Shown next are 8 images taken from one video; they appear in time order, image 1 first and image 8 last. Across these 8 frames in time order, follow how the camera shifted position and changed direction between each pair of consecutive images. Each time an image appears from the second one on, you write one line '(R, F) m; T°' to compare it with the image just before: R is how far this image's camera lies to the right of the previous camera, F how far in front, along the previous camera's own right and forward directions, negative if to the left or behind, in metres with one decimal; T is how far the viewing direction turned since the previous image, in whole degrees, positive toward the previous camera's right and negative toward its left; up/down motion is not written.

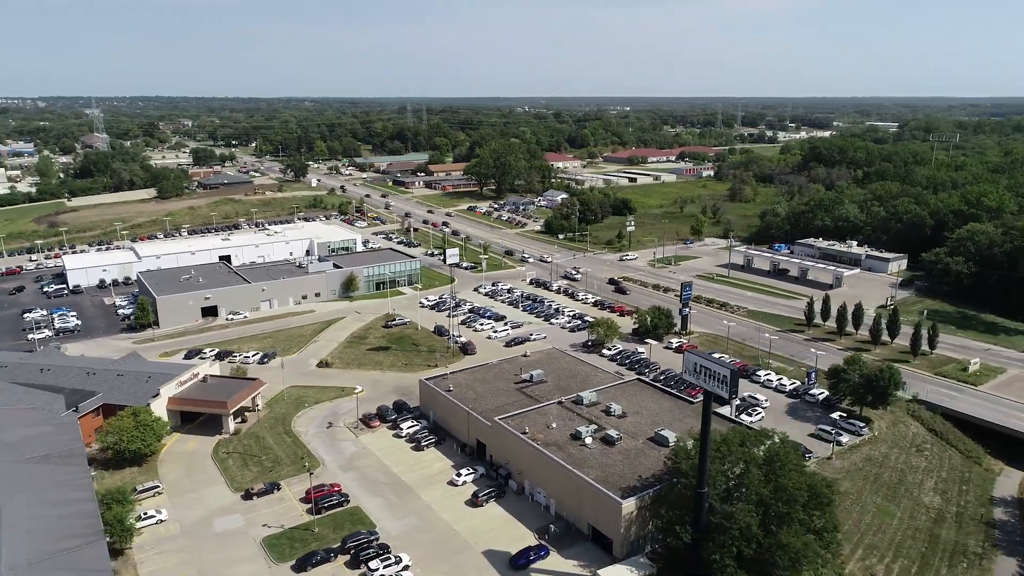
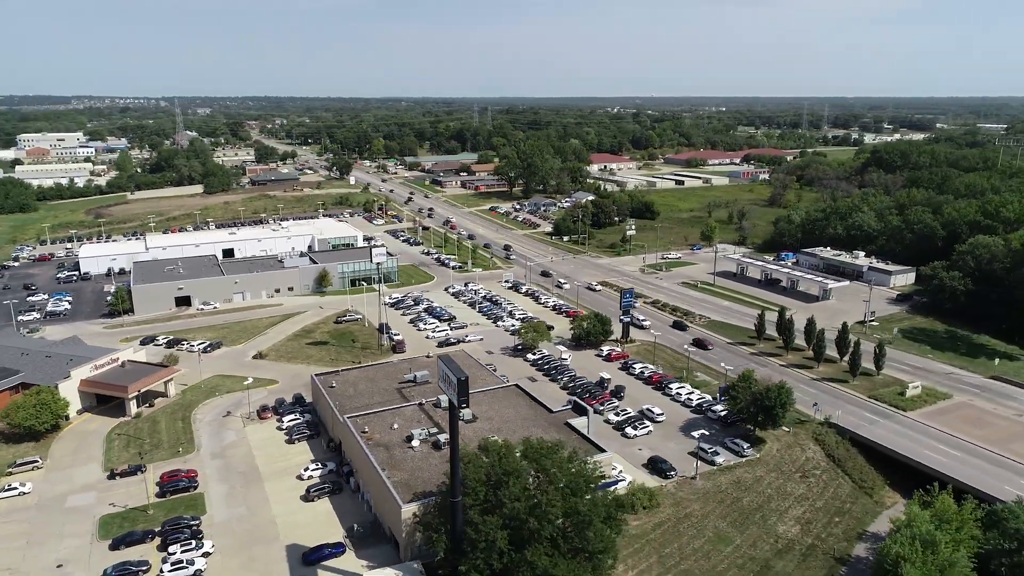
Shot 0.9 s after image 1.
(+8.6, +0.6) m; -7°
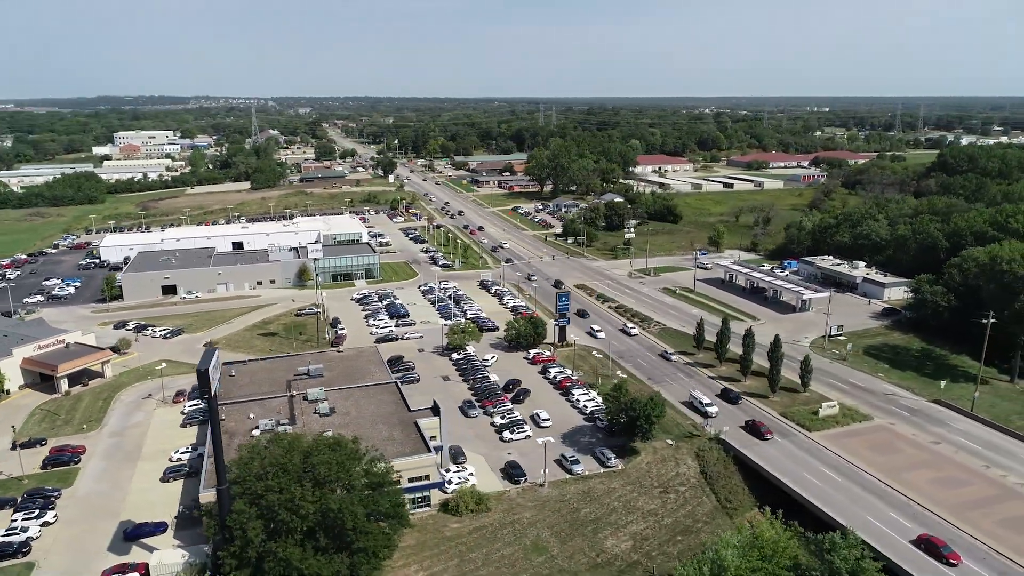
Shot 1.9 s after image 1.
(+8.6, +0.5) m; -7°
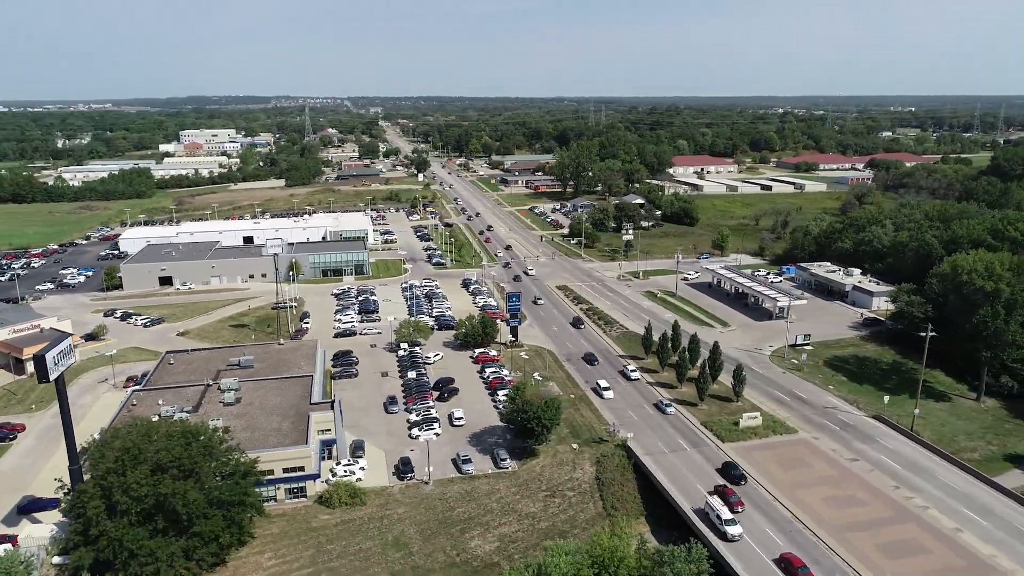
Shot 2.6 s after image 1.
(+6.4, +0.2) m; -6°
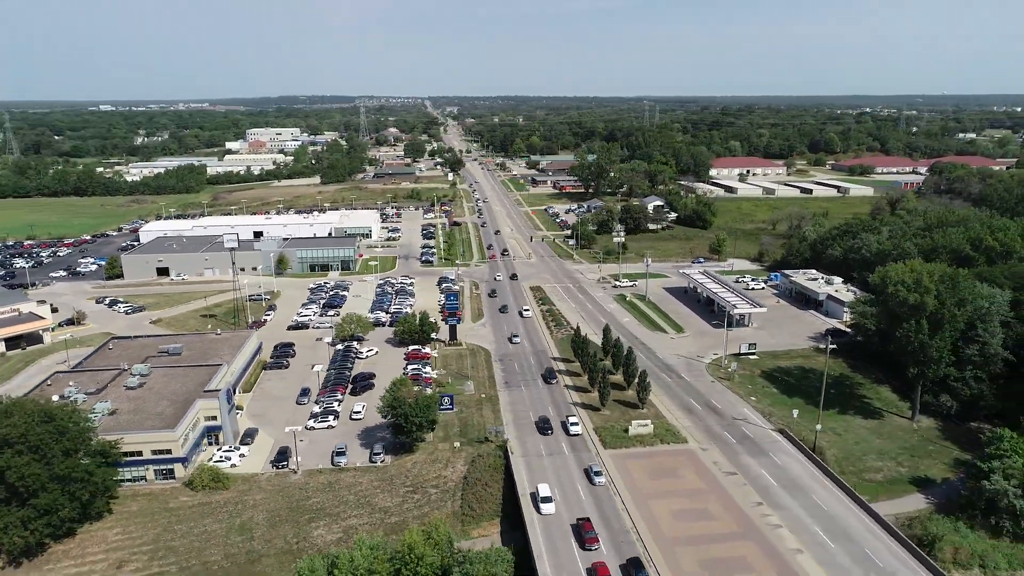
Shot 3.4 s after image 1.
(+7.6, +0.2) m; -6°
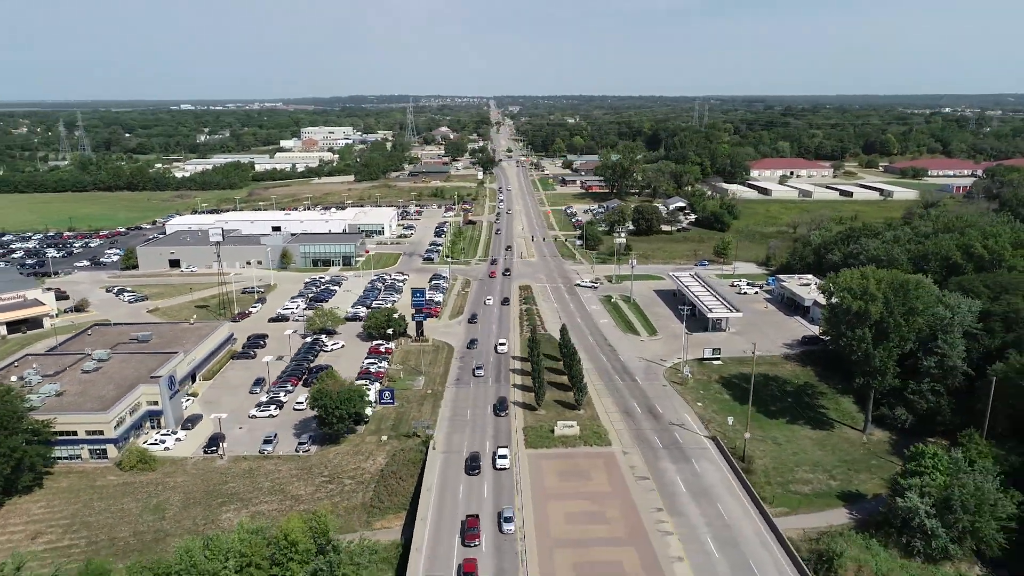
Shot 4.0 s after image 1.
(+5.4, 0.0) m; -5°
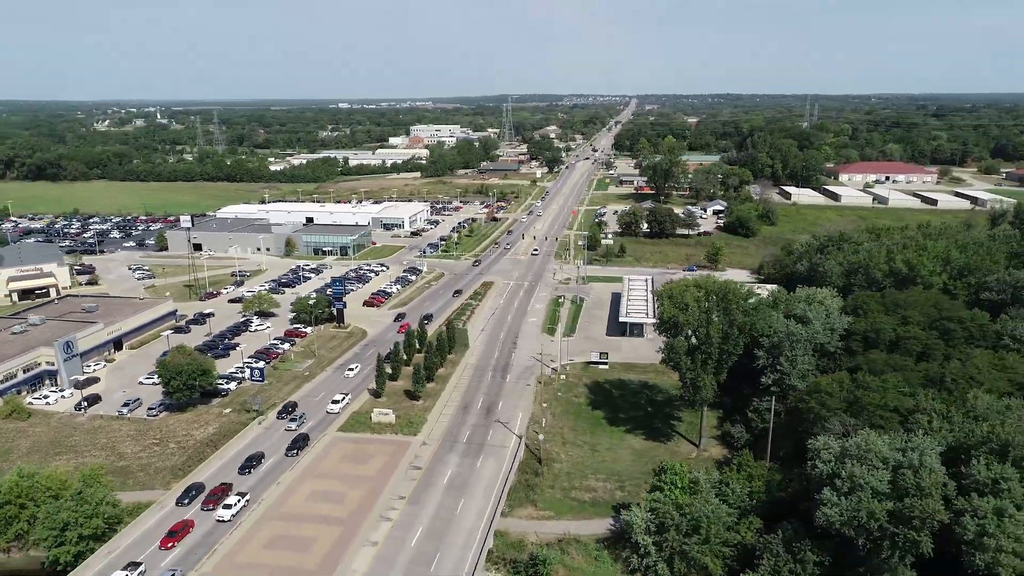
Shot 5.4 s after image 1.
(+12.9, +0.4) m; -11°
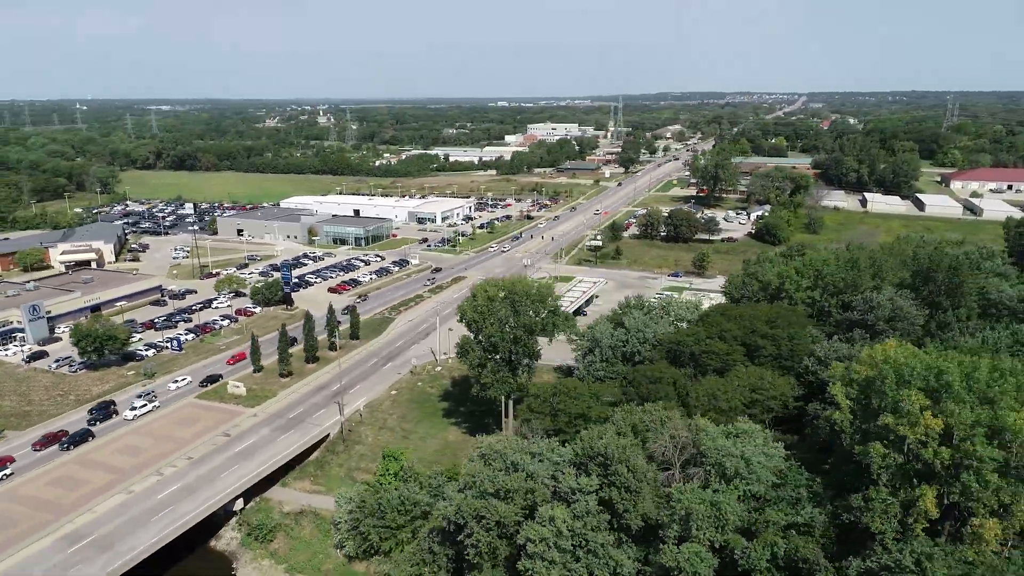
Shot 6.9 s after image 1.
(+13.7, +0.3) m; -12°
